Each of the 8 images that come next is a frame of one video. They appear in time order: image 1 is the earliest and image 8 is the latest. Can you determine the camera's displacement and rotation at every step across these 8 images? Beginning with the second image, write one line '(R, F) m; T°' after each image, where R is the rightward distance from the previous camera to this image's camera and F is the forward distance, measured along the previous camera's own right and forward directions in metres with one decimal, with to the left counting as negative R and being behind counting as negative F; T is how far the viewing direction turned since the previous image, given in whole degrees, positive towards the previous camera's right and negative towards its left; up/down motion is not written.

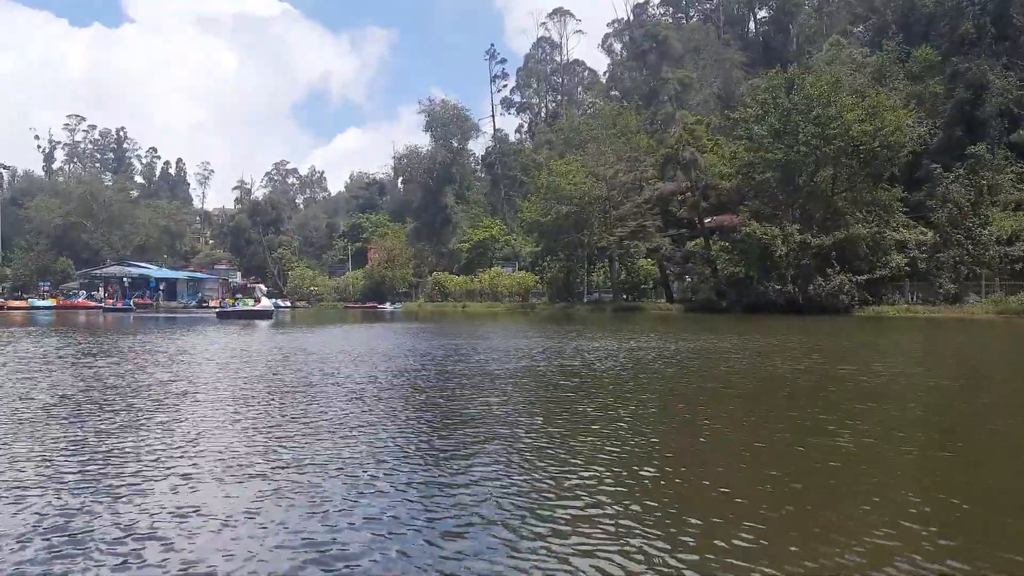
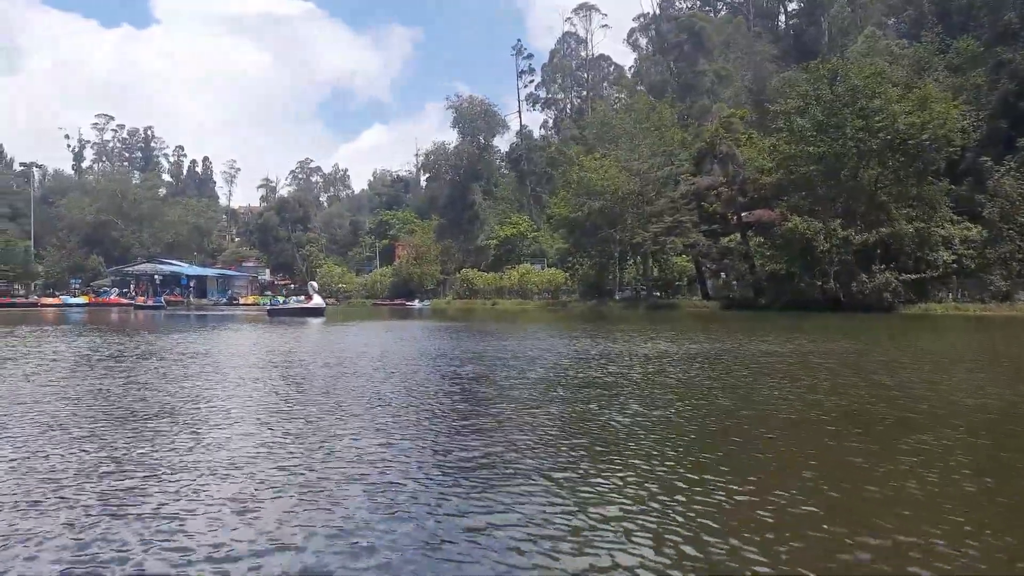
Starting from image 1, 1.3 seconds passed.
(-0.5, +0.5) m; -2°
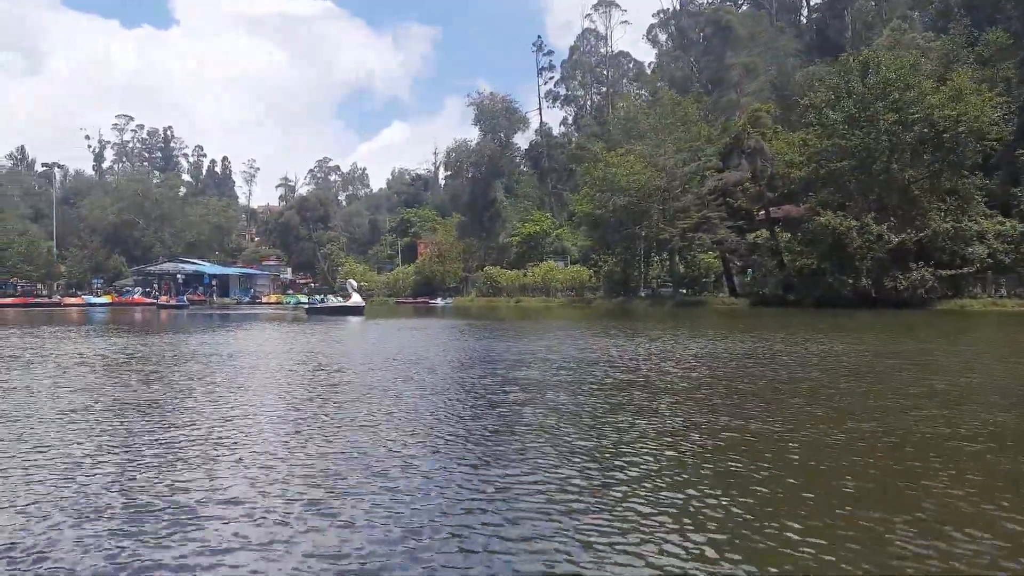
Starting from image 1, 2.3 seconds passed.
(-0.3, +0.2) m; -1°
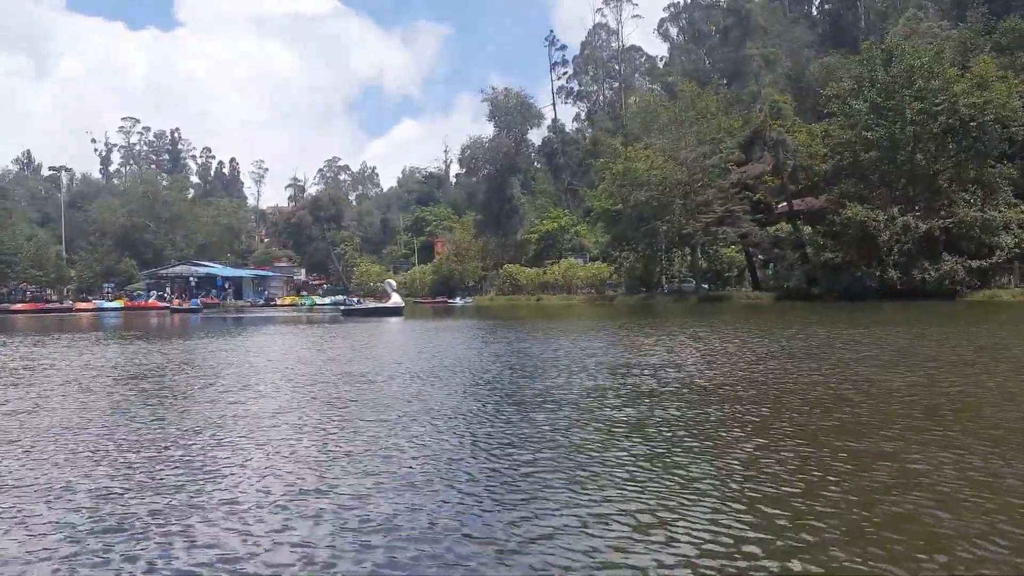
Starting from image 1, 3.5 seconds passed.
(-0.5, 0.0) m; -1°
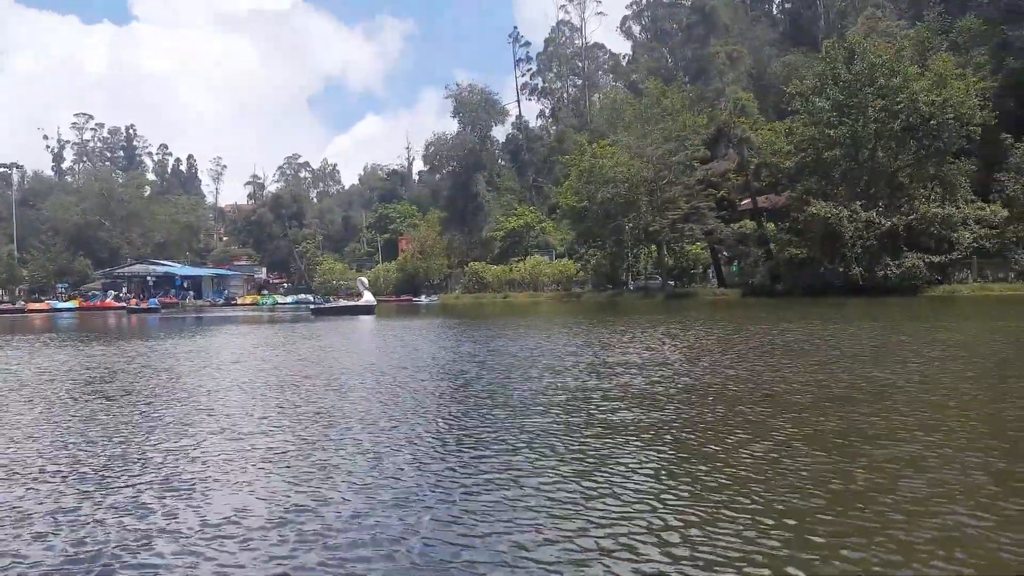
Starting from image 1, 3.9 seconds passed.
(-0.1, +0.4) m; +3°
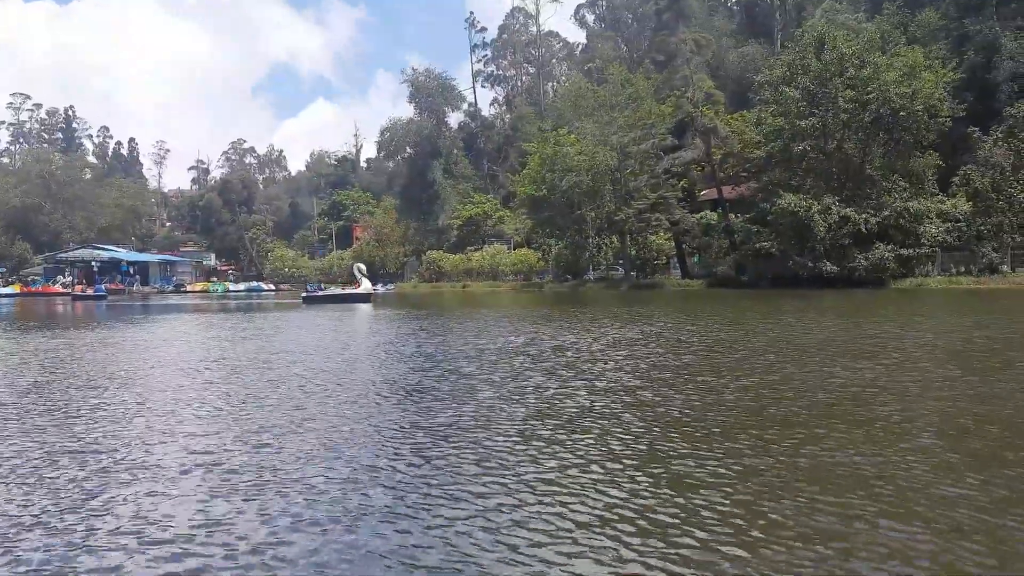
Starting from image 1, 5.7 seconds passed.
(-0.4, +1.2) m; +4°
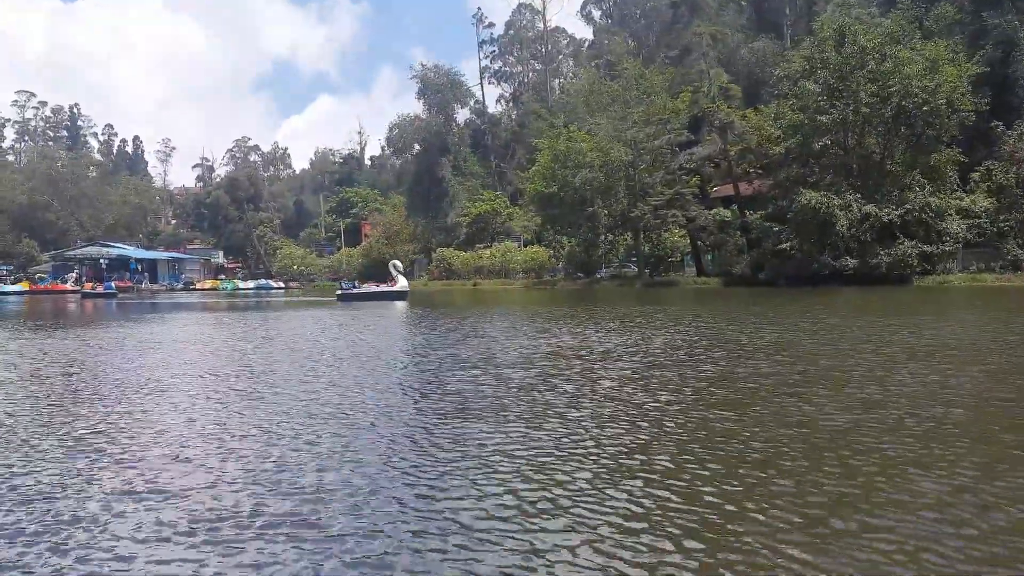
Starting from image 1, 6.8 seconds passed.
(-0.4, +0.4) m; 0°
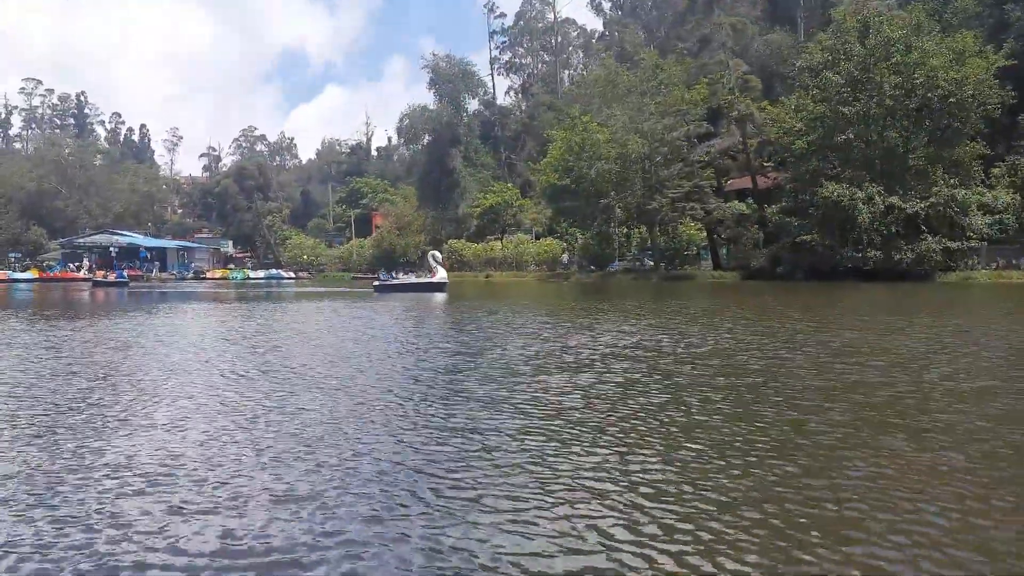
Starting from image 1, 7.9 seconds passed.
(-0.4, +0.3) m; 0°
